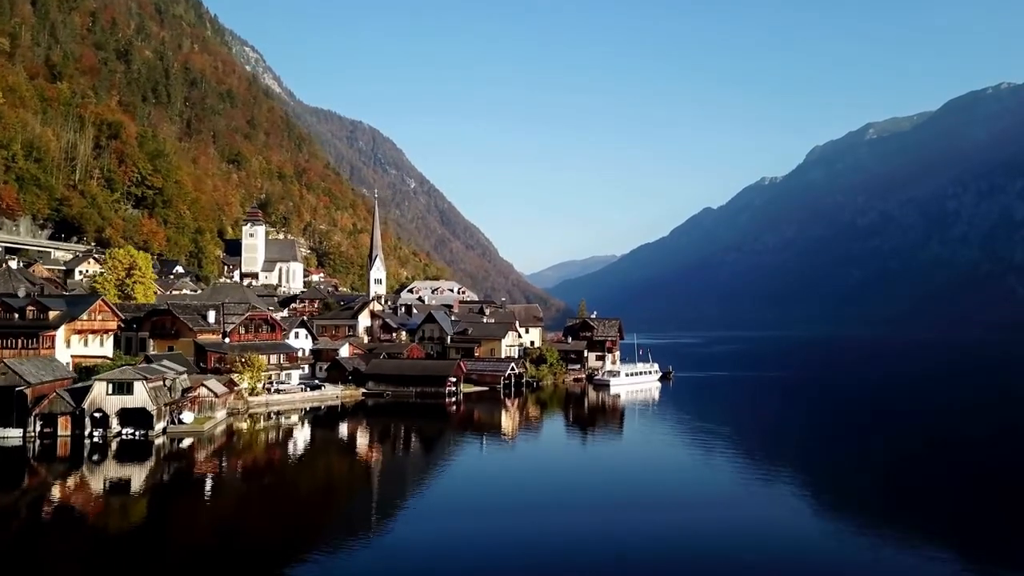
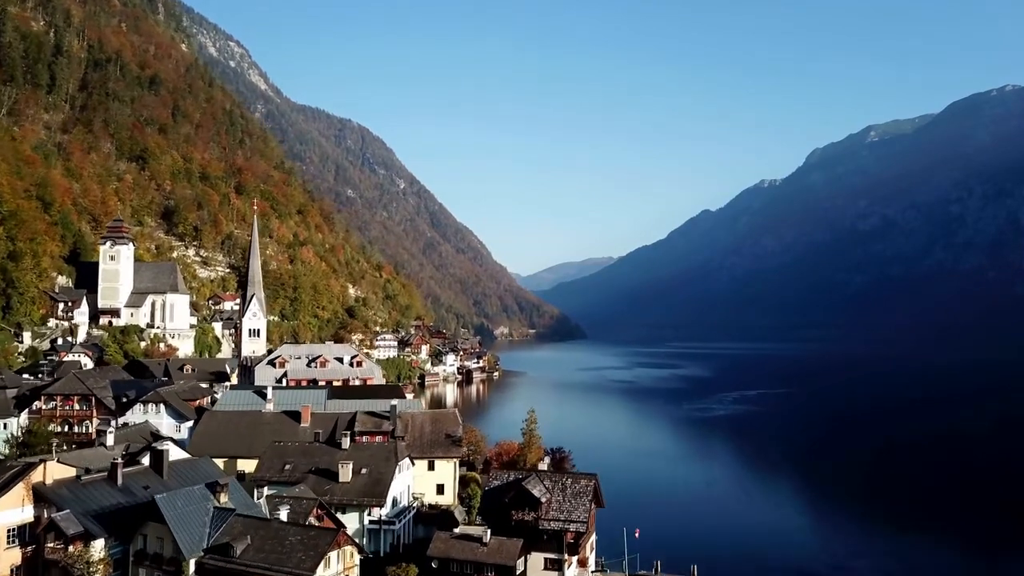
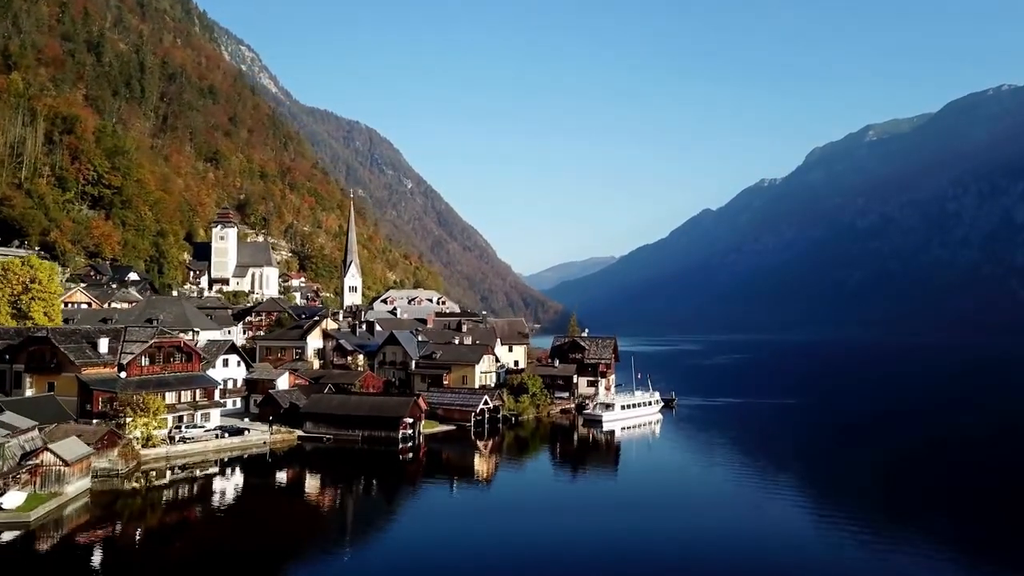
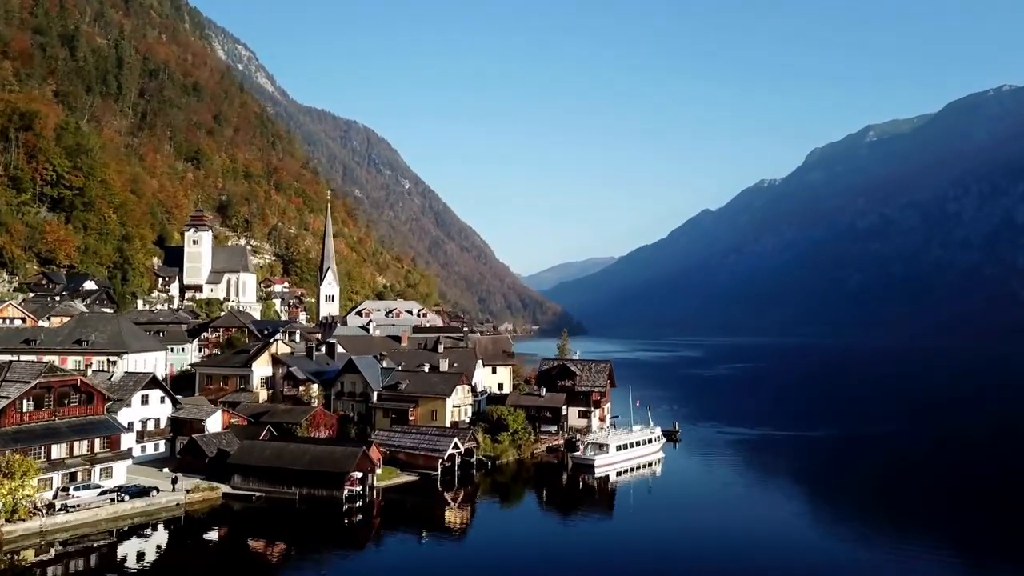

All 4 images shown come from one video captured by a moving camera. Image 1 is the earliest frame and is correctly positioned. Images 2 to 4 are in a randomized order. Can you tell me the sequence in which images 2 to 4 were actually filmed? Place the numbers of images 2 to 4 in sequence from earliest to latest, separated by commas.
3, 4, 2
